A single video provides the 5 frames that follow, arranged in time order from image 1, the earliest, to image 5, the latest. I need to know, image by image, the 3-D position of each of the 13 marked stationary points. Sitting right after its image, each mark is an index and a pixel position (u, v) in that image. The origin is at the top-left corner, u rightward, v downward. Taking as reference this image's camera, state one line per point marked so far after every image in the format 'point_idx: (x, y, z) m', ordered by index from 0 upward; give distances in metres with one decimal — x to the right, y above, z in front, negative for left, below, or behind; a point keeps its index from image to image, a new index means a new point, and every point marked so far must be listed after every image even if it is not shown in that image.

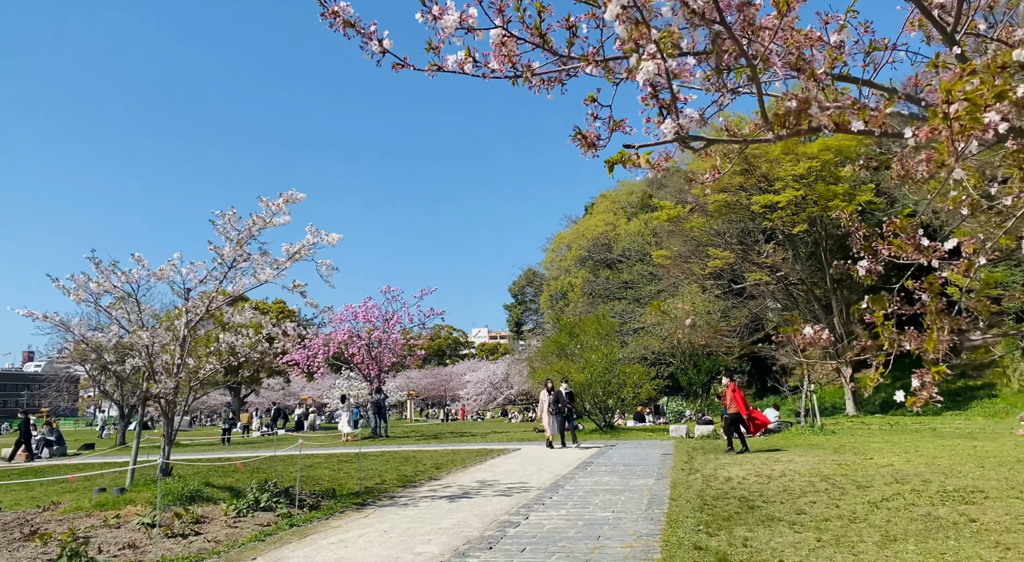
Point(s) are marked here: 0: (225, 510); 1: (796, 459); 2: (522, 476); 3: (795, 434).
0: (-2.8, -2.3, +7.3) m
1: (+4.7, -2.9, +12.1) m
2: (+0.1, -2.9, +10.9) m
3: (+6.5, -3.5, +17.0) m
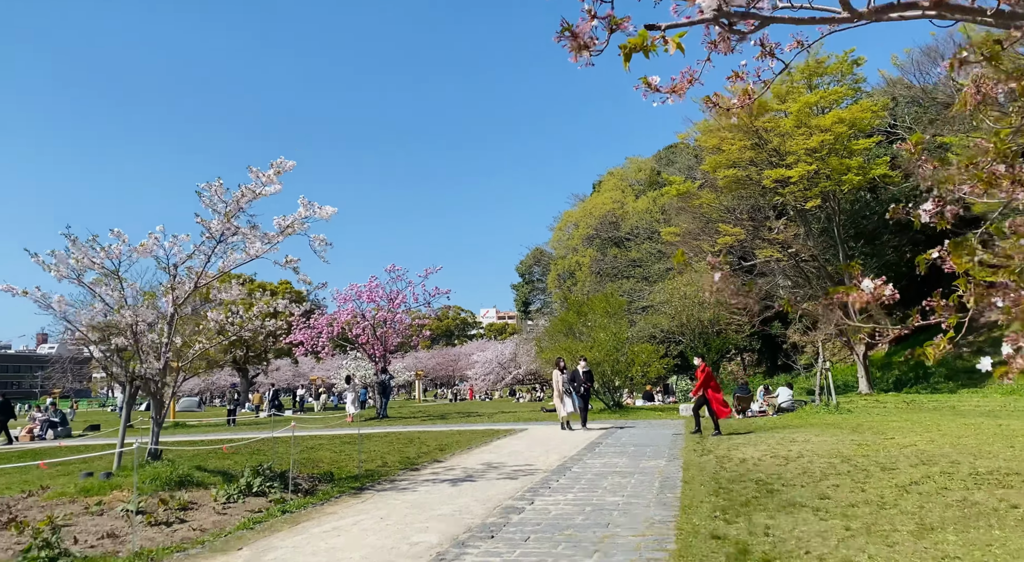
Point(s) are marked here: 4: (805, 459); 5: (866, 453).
0: (-2.8, -2.0, +6.9) m
1: (+4.8, -2.5, +11.7) m
2: (+0.2, -2.5, +10.5) m
3: (+6.6, -3.0, +16.6) m
4: (+3.7, -2.3, +9.3) m
5: (+4.5, -2.2, +9.4) m
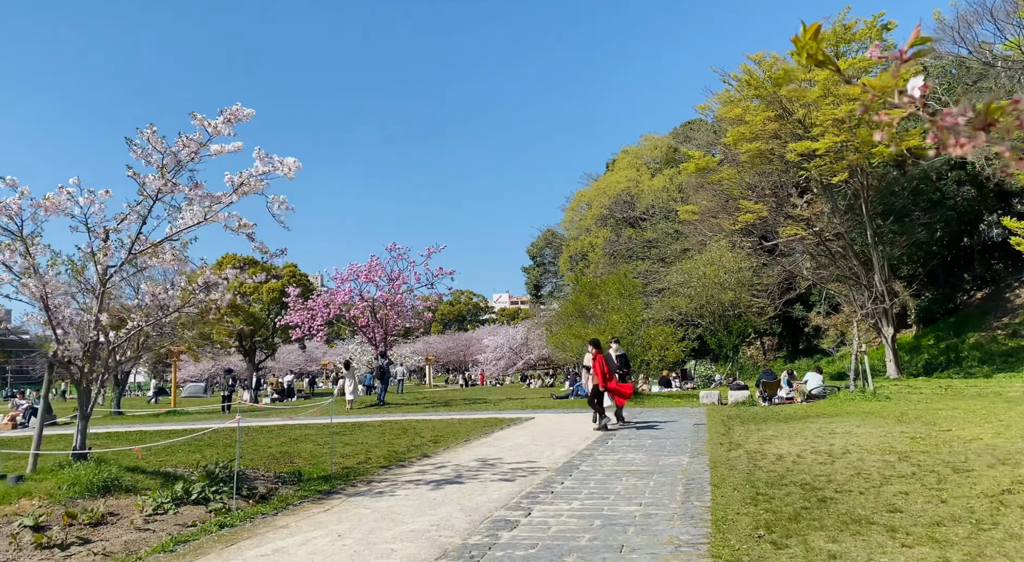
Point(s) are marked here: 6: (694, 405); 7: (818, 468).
0: (-2.9, -1.7, +5.7) m
1: (+4.8, -2.1, +10.3) m
2: (+0.2, -2.2, +9.3) m
3: (+6.7, -2.4, +15.2) m
4: (+3.7, -1.9, +8.0) m
5: (+4.5, -1.8, +8.0) m
6: (+4.4, -3.0, +17.8) m
7: (+3.1, -1.9, +7.4) m
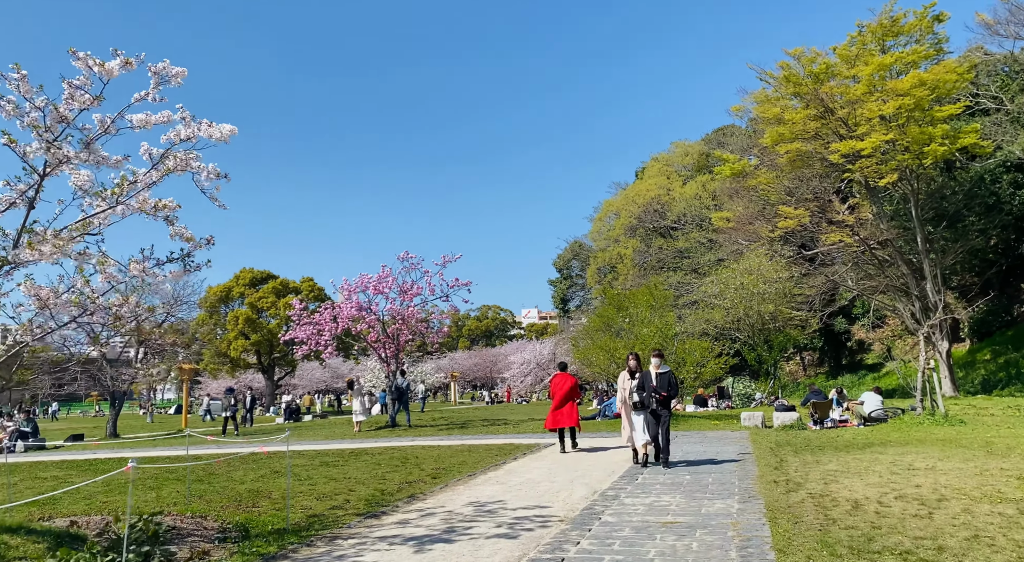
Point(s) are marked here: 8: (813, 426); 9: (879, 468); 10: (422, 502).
0: (-2.9, -1.7, +4.2) m
1: (+4.9, -2.1, +8.5) m
2: (+0.3, -2.2, +7.6) m
3: (+7.1, -2.6, +13.2) m
4: (+3.7, -1.9, +6.2) m
5: (+4.5, -1.8, +6.2) m
6: (+4.8, -3.2, +15.9) m
7: (+3.1, -1.9, +5.6) m
8: (+6.1, -3.0, +15.0) m
9: (+4.3, -2.2, +8.6) m
10: (-0.9, -2.2, +7.3) m
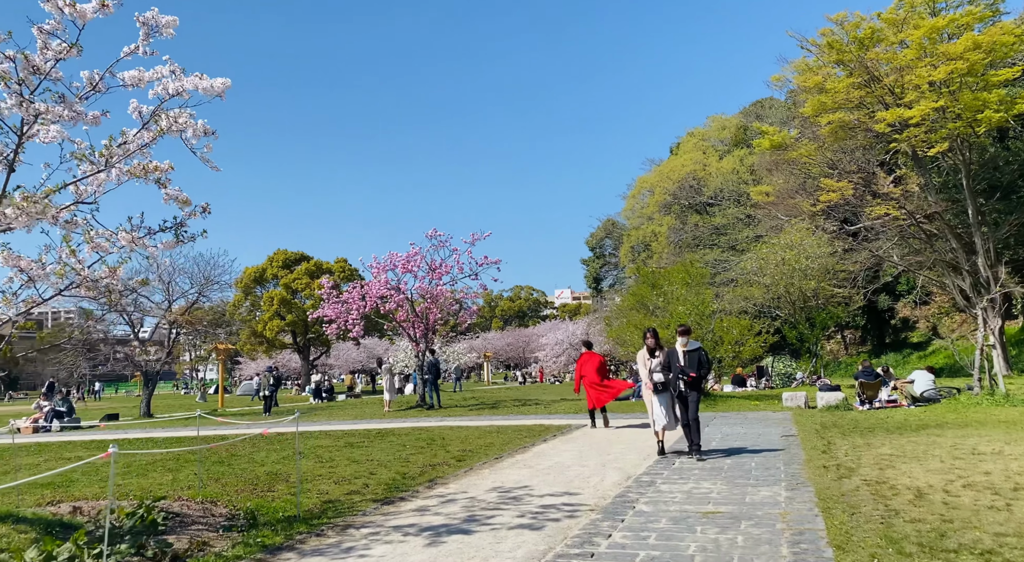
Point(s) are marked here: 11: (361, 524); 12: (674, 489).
0: (-2.8, -1.5, +3.8) m
1: (+5.2, -1.8, +7.8) m
2: (+0.6, -1.9, +7.1) m
3: (+7.6, -2.1, +12.4) m
4: (+3.9, -1.6, +5.5) m
5: (+4.7, -1.5, +5.5) m
6: (+5.5, -2.6, +15.2) m
7: (+3.2, -1.6, +5.0) m
8: (+6.7, -2.4, +14.3) m
9: (+4.6, -1.9, +7.9) m
10: (-0.7, -1.9, +6.9) m
11: (-1.2, -1.9, +5.7) m
12: (+1.4, -1.9, +6.5) m
